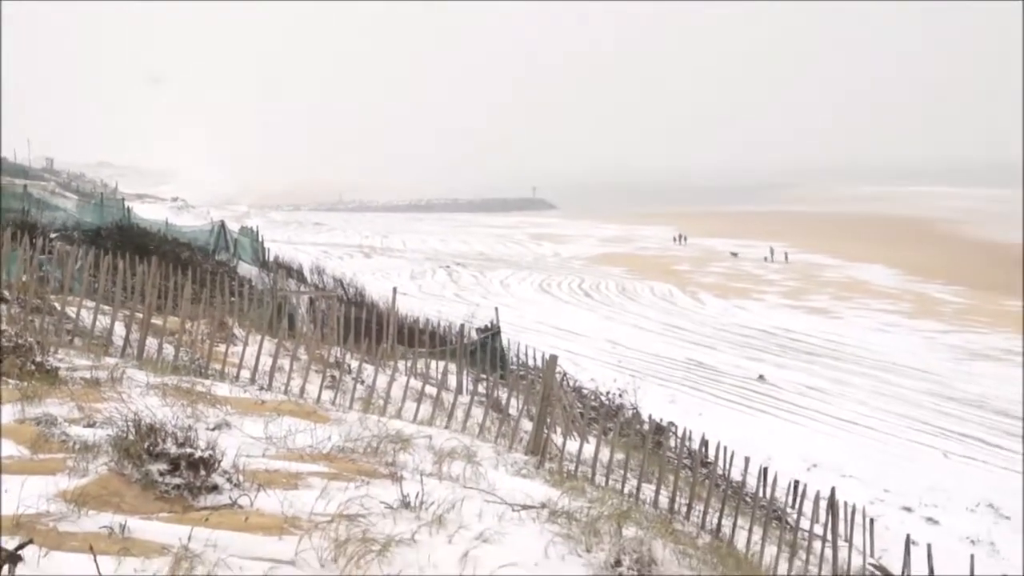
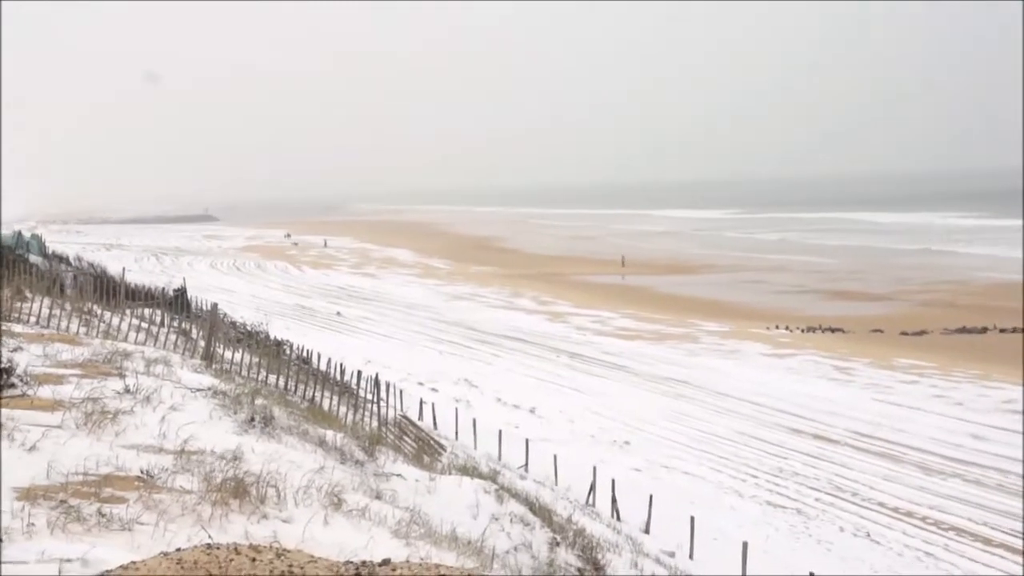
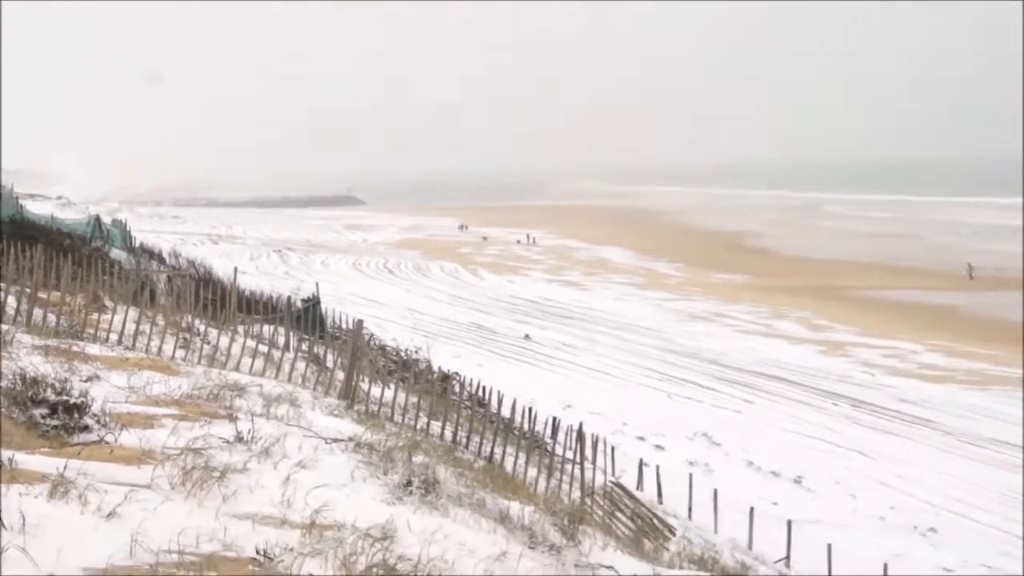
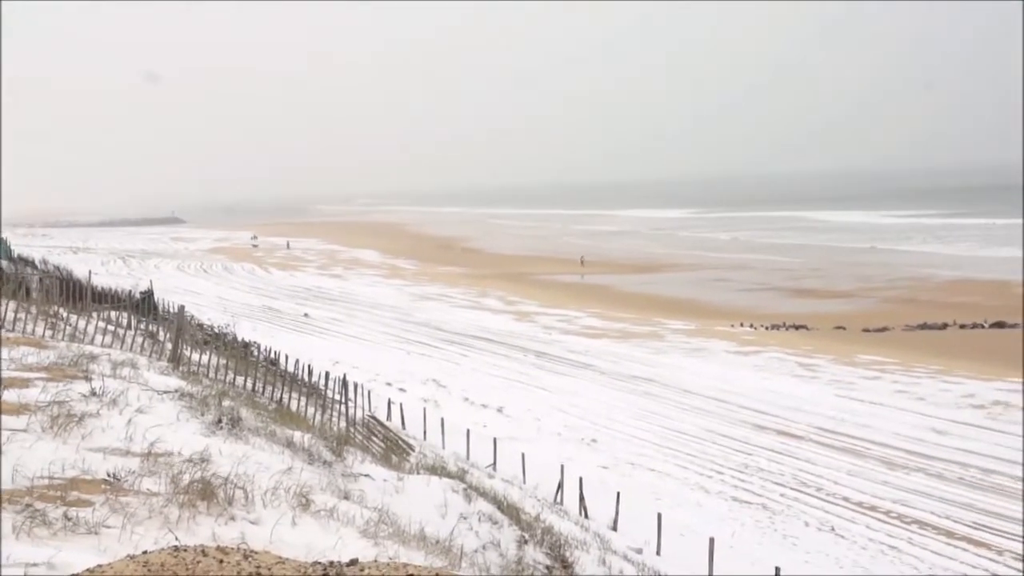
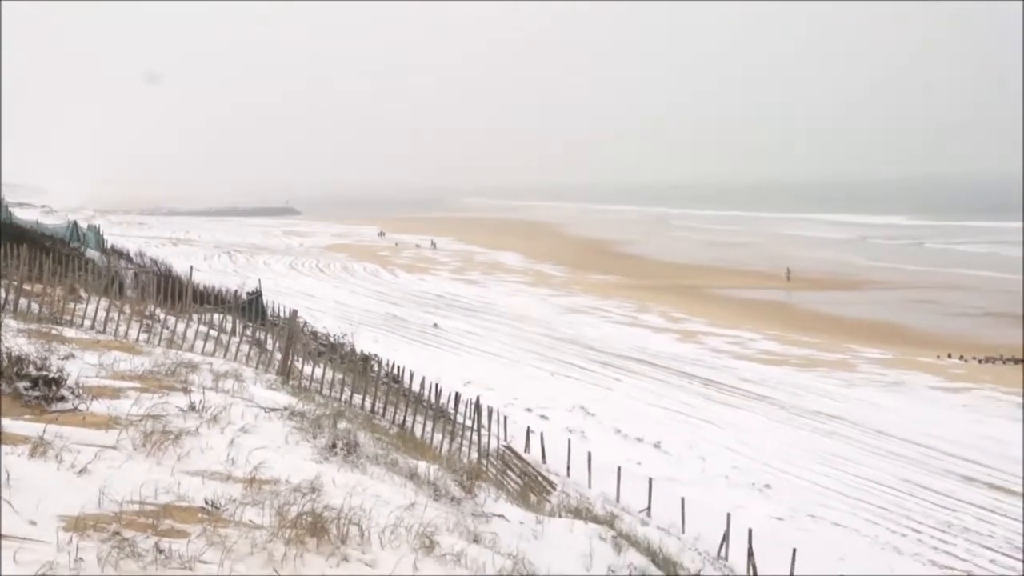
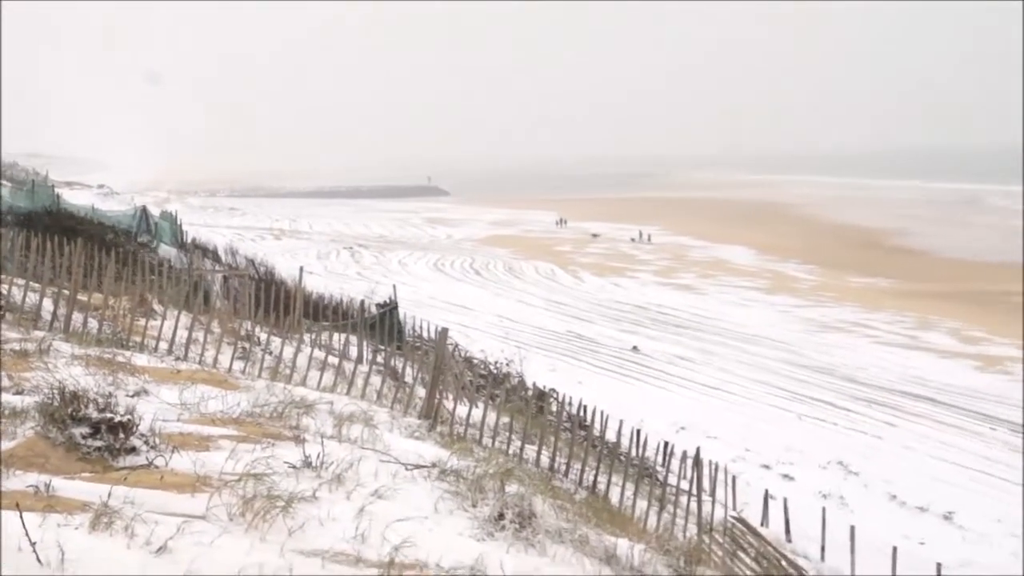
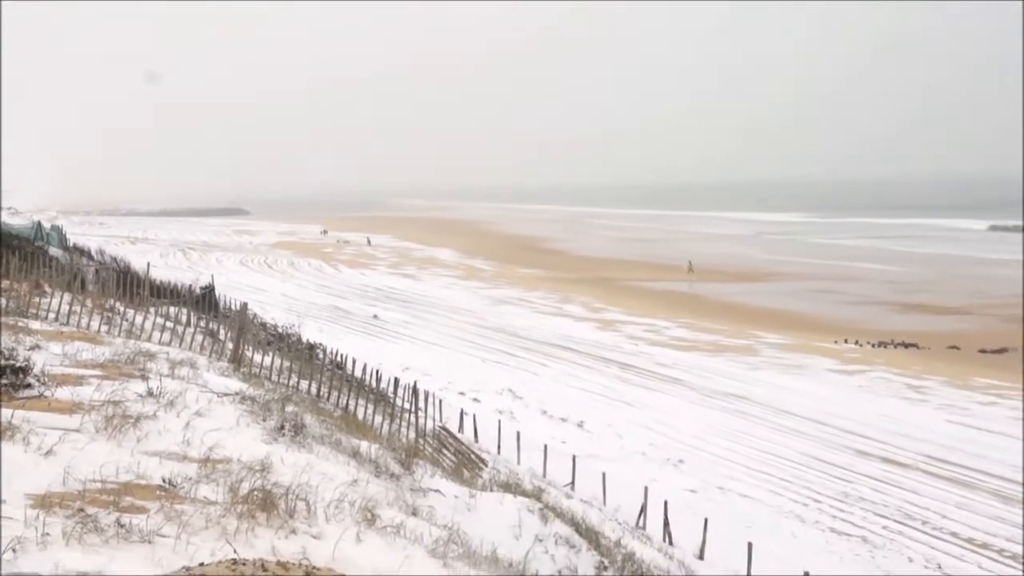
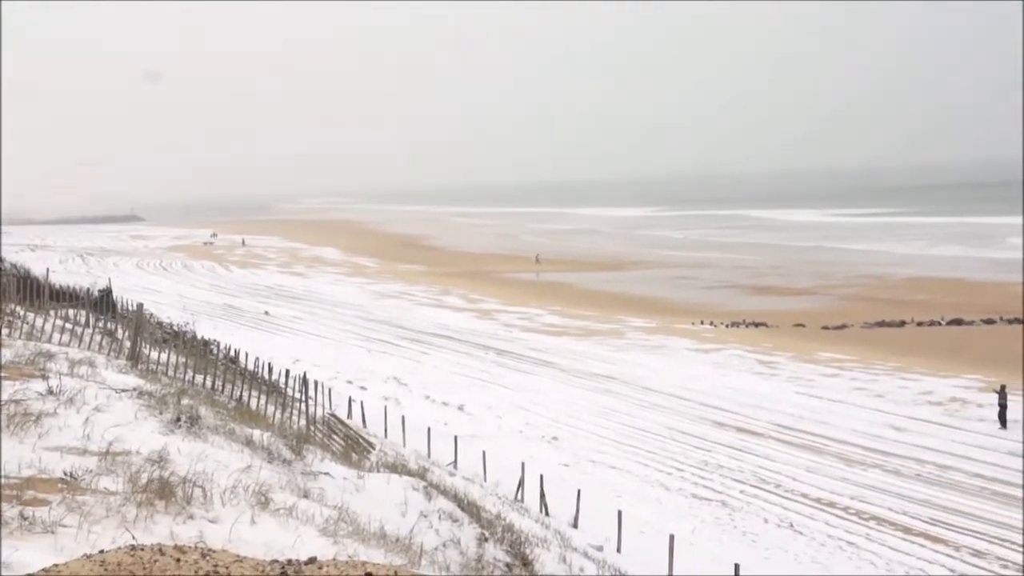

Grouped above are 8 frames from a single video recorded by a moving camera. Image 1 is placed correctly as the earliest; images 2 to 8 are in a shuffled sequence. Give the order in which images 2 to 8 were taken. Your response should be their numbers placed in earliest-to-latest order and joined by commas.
6, 3, 5, 7, 2, 4, 8
